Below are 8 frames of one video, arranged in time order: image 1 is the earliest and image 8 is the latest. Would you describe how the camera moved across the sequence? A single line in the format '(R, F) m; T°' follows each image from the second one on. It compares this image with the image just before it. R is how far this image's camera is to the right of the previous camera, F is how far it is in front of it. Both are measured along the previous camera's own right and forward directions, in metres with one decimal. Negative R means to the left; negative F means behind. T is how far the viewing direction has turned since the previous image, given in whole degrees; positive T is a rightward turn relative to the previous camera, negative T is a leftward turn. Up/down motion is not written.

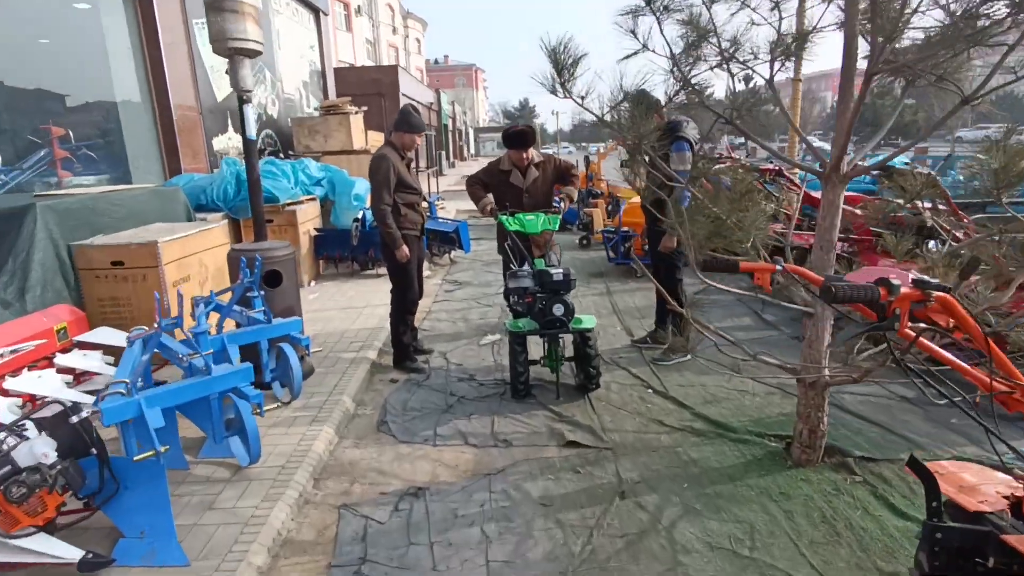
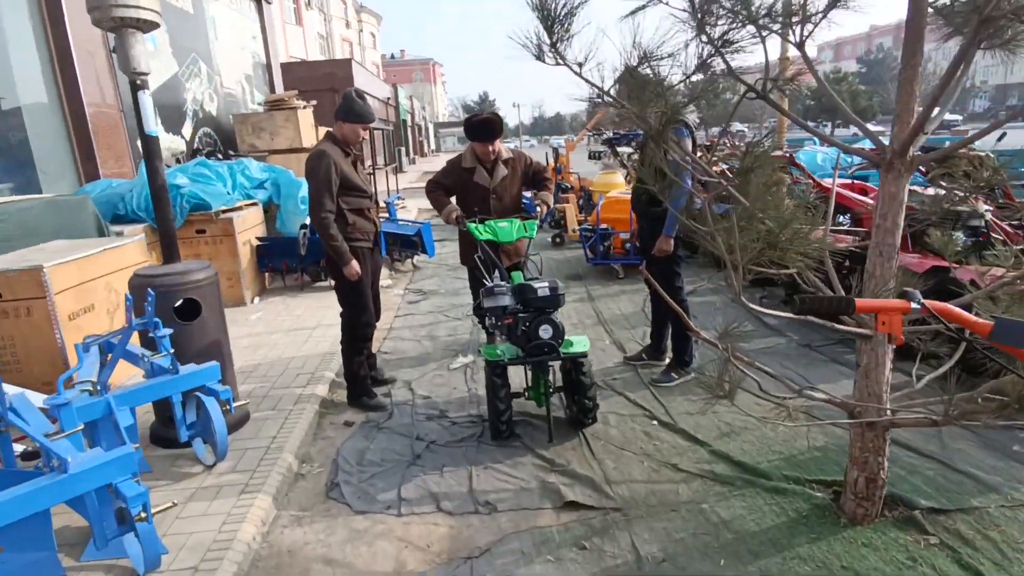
(0.0, +0.8) m; +3°
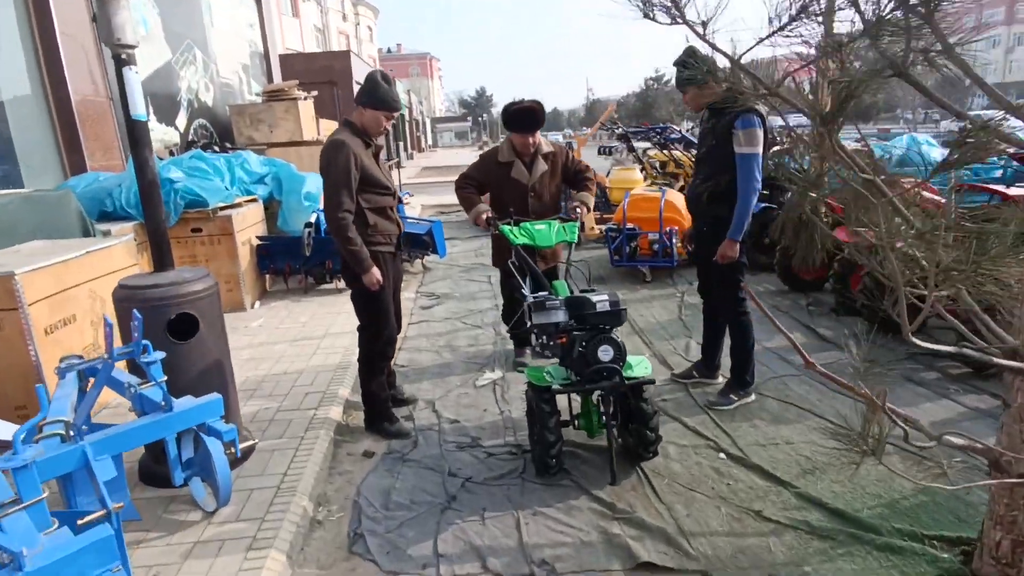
(-0.3, +0.5) m; 0°
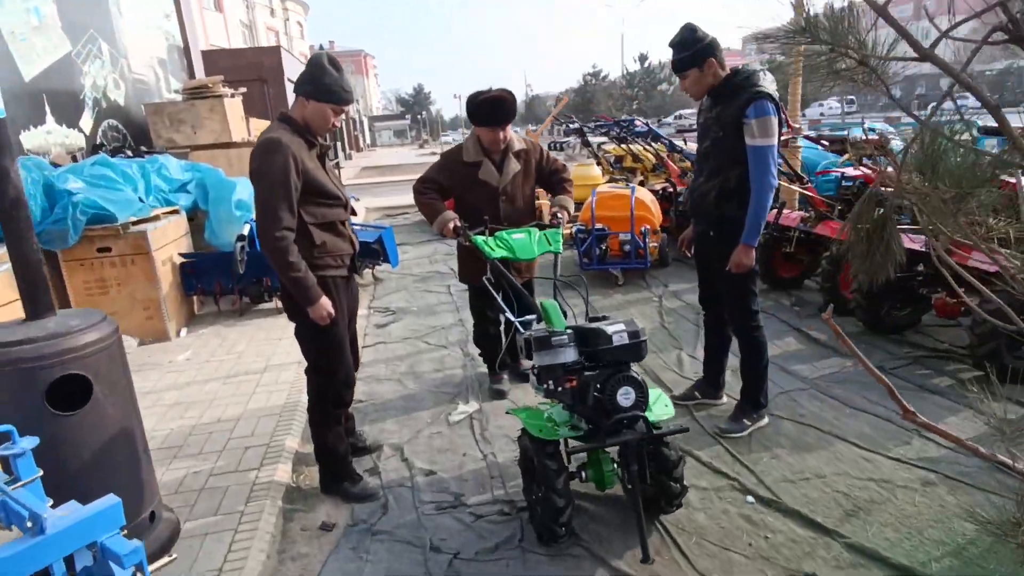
(-0.2, +0.6) m; +5°
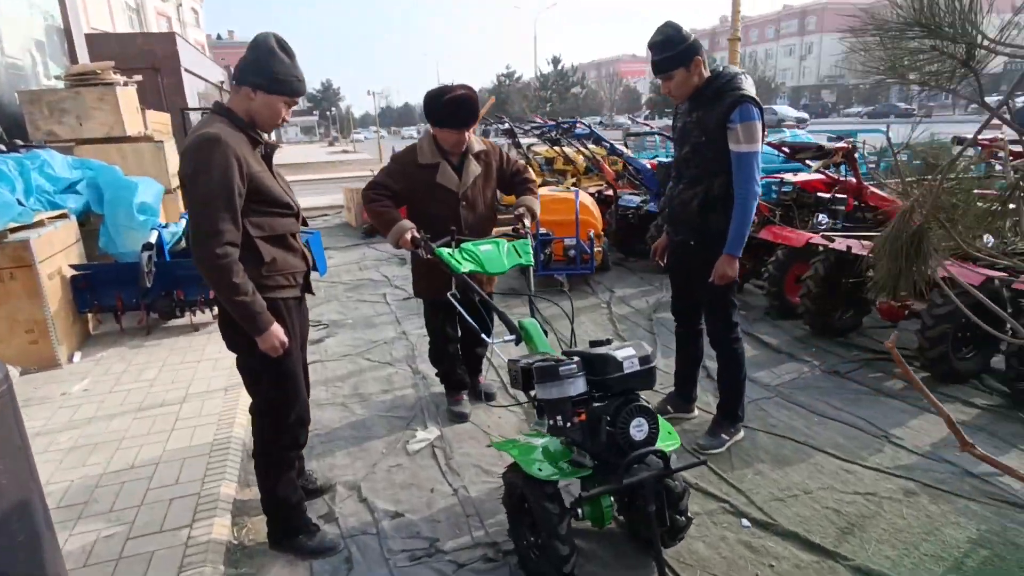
(-0.3, +0.3) m; +8°
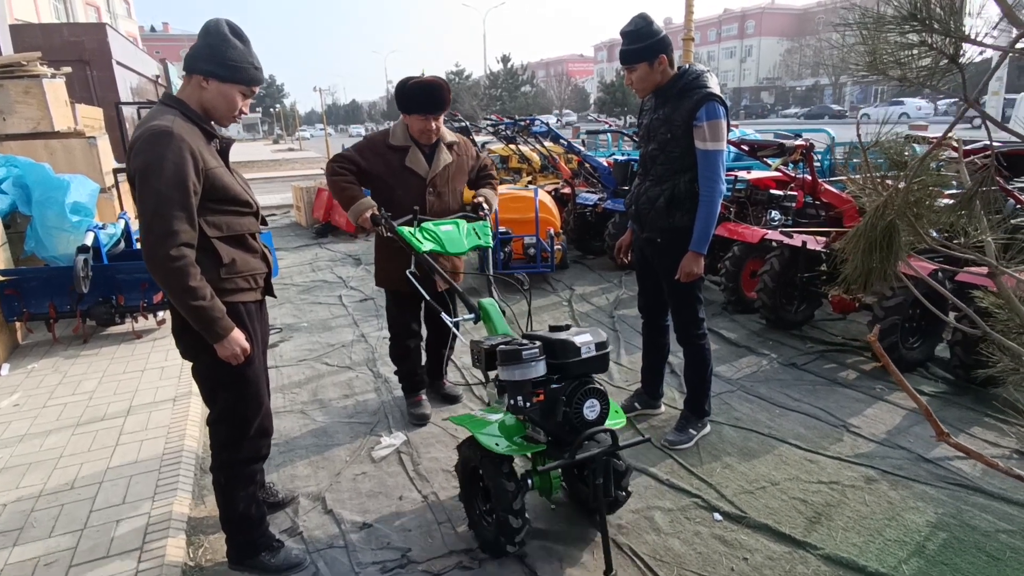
(-0.1, +0.1) m; +5°
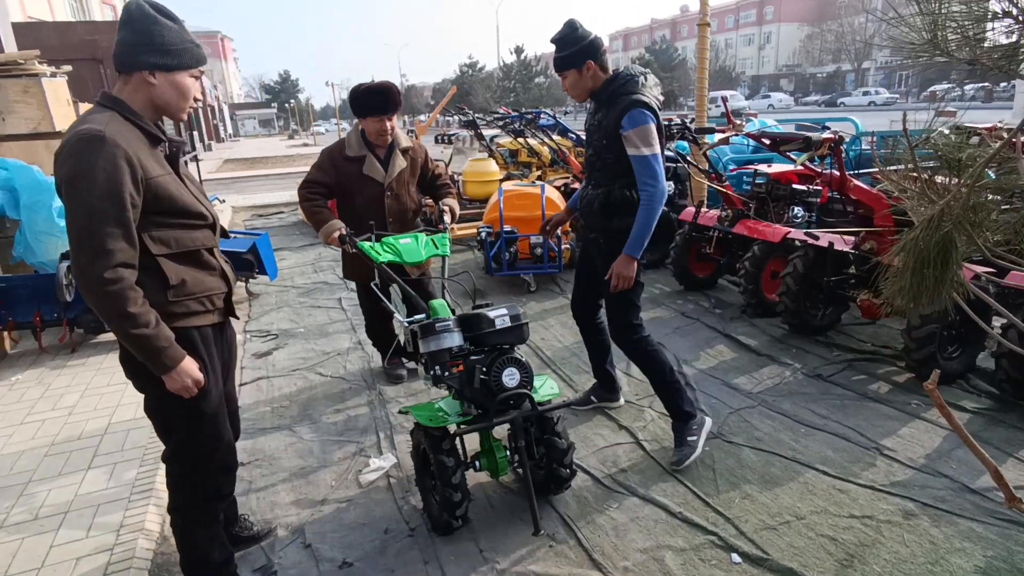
(+0.1, +0.3) m; -2°
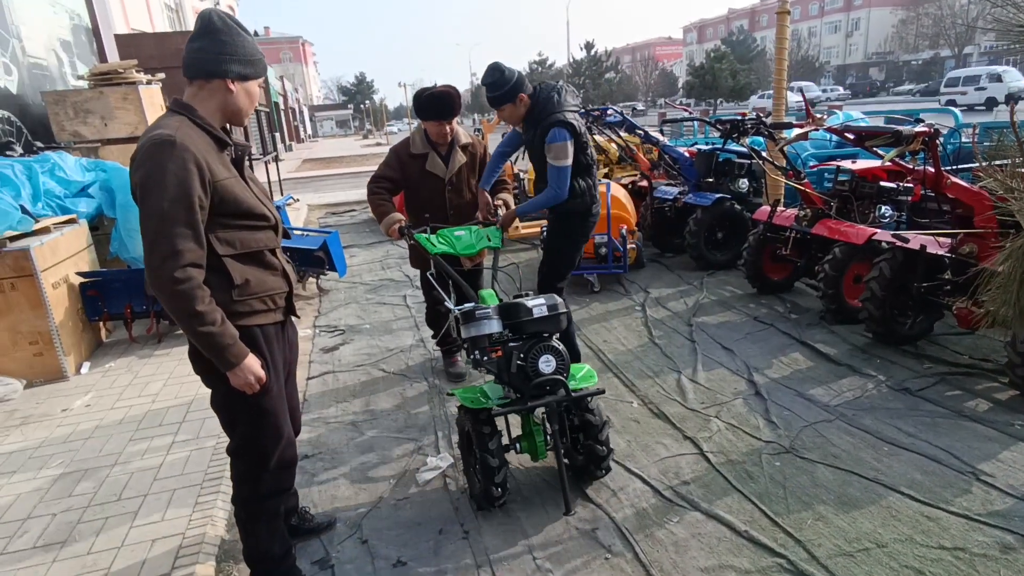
(0.0, +0.1) m; -6°
